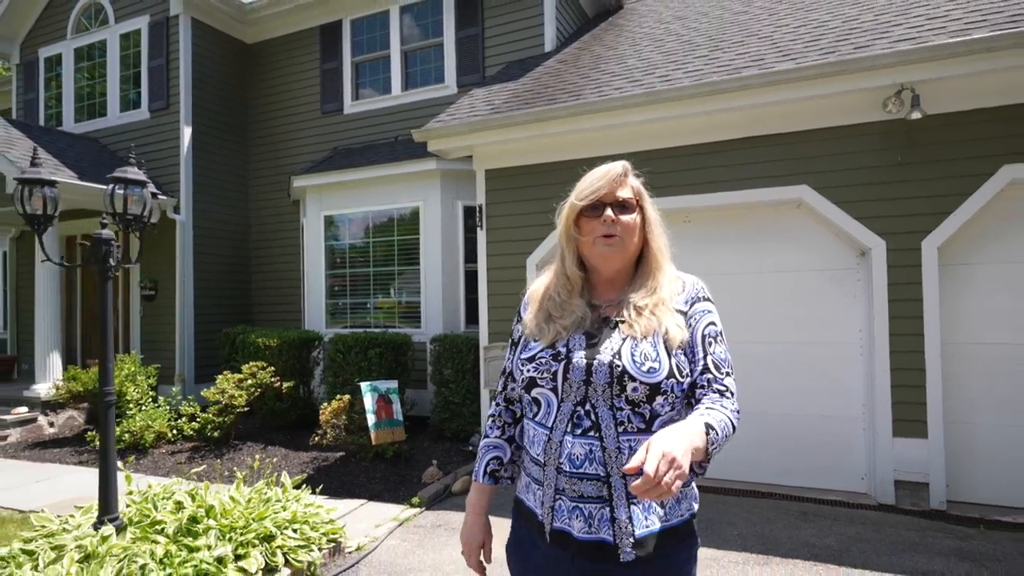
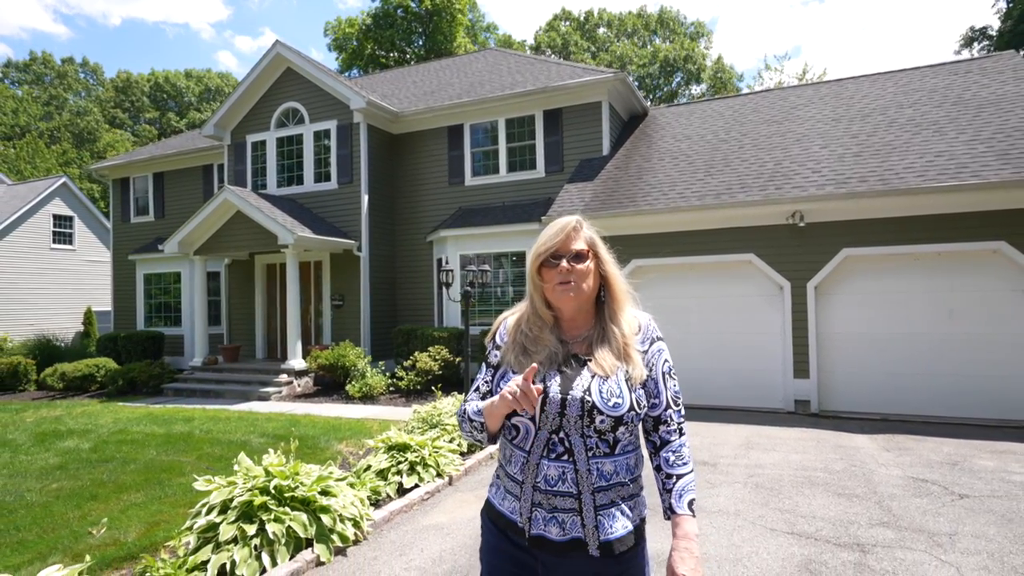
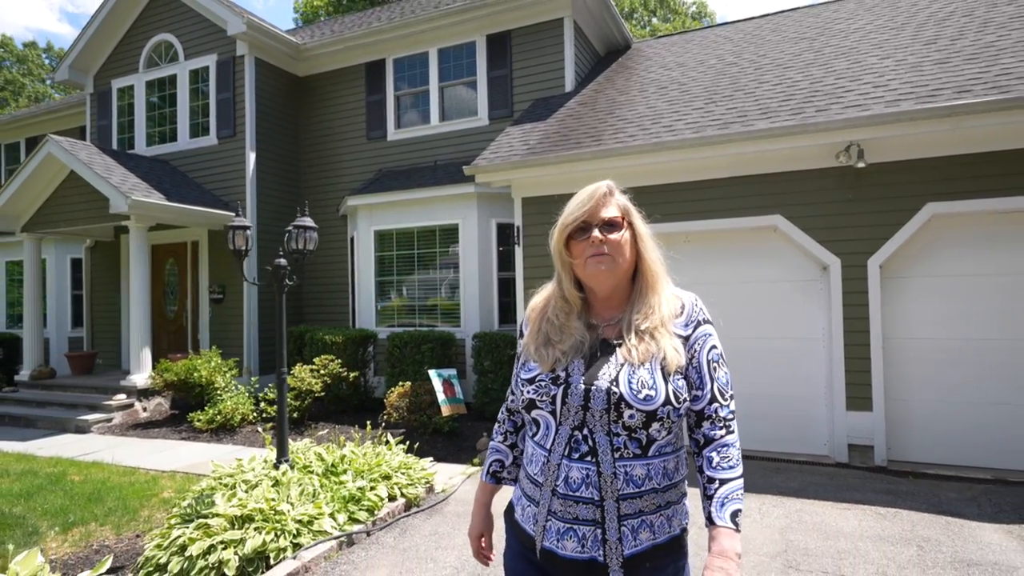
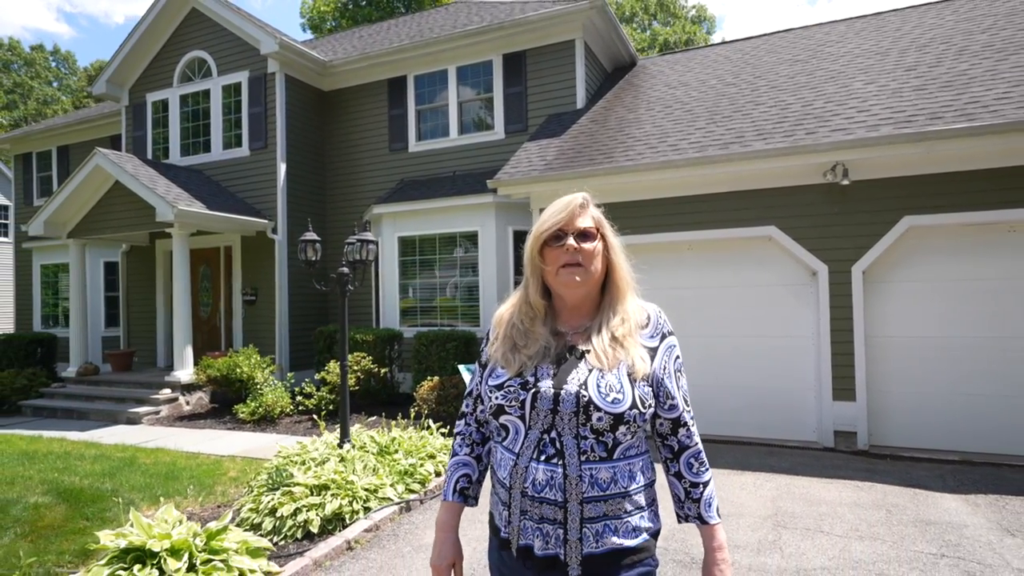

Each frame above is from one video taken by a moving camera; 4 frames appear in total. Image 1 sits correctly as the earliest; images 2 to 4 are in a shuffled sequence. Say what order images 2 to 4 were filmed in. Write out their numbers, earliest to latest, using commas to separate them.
3, 4, 2
